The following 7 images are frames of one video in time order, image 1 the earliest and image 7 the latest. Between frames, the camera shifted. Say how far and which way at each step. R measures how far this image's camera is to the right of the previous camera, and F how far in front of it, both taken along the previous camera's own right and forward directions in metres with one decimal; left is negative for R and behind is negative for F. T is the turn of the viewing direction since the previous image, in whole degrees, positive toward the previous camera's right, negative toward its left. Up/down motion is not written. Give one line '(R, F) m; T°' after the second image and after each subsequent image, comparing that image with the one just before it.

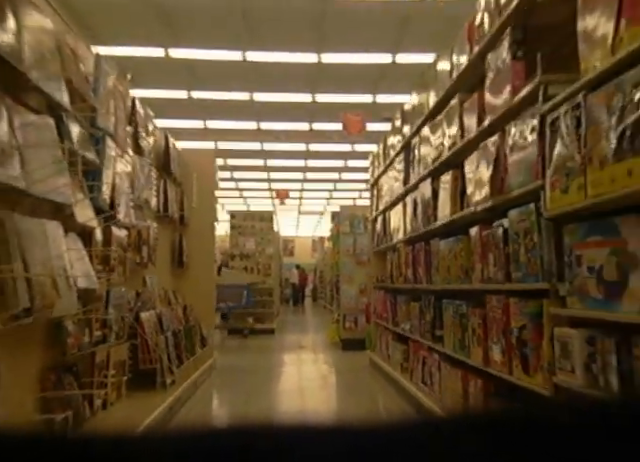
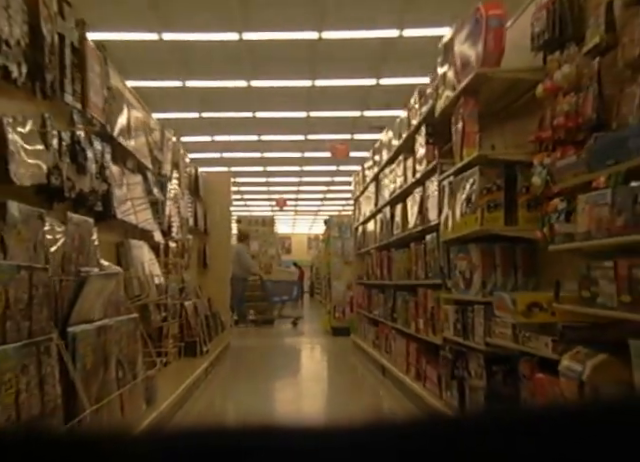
(0.0, -1.7) m; 0°
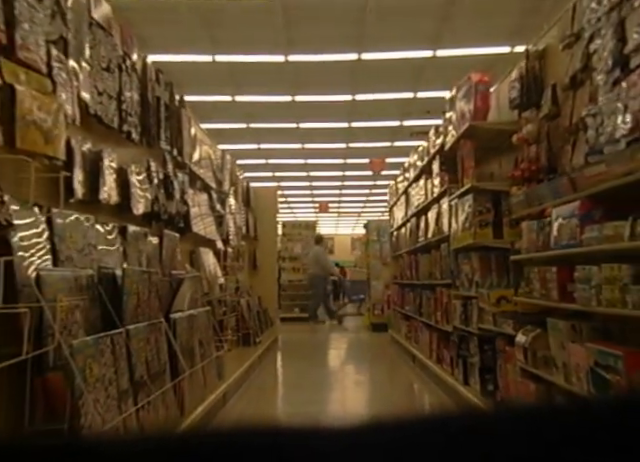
(+0.1, -1.0) m; -4°
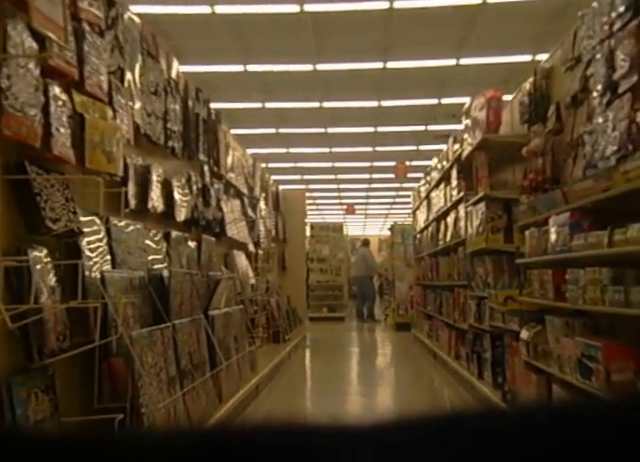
(0.0, -0.4) m; -2°
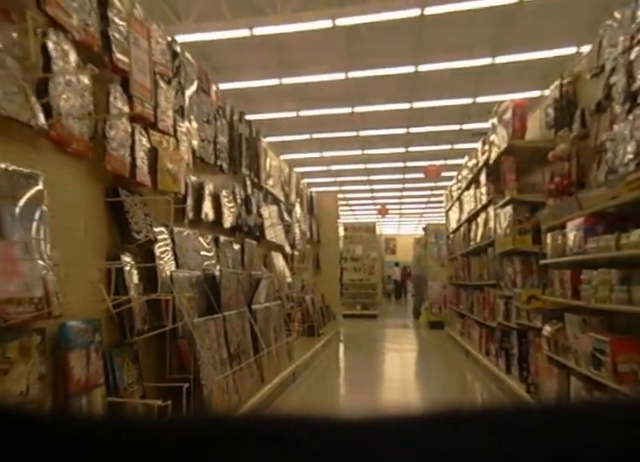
(0.0, -0.3) m; -3°
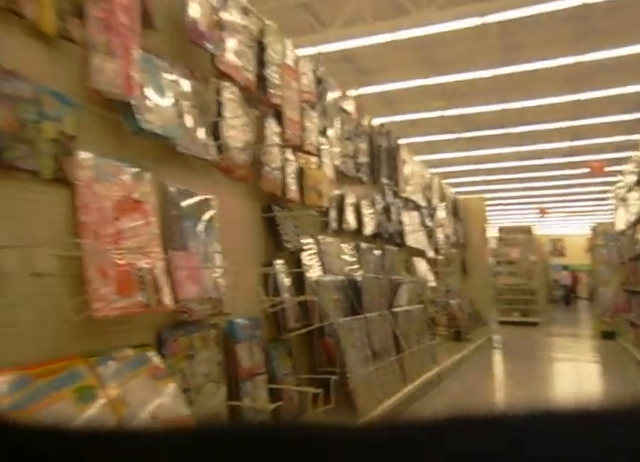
(0.0, -0.1) m; -13°
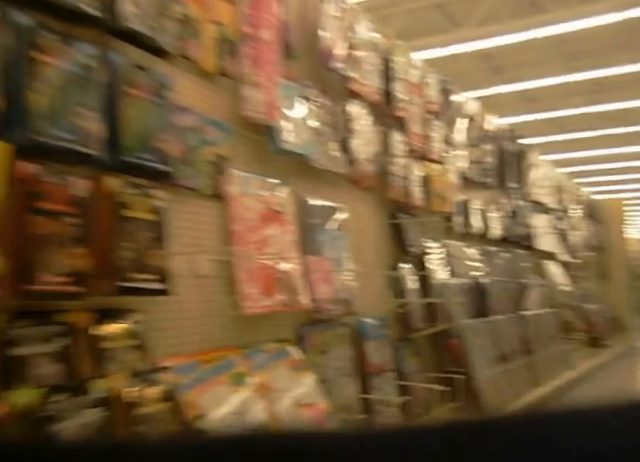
(0.0, -0.1) m; -11°
